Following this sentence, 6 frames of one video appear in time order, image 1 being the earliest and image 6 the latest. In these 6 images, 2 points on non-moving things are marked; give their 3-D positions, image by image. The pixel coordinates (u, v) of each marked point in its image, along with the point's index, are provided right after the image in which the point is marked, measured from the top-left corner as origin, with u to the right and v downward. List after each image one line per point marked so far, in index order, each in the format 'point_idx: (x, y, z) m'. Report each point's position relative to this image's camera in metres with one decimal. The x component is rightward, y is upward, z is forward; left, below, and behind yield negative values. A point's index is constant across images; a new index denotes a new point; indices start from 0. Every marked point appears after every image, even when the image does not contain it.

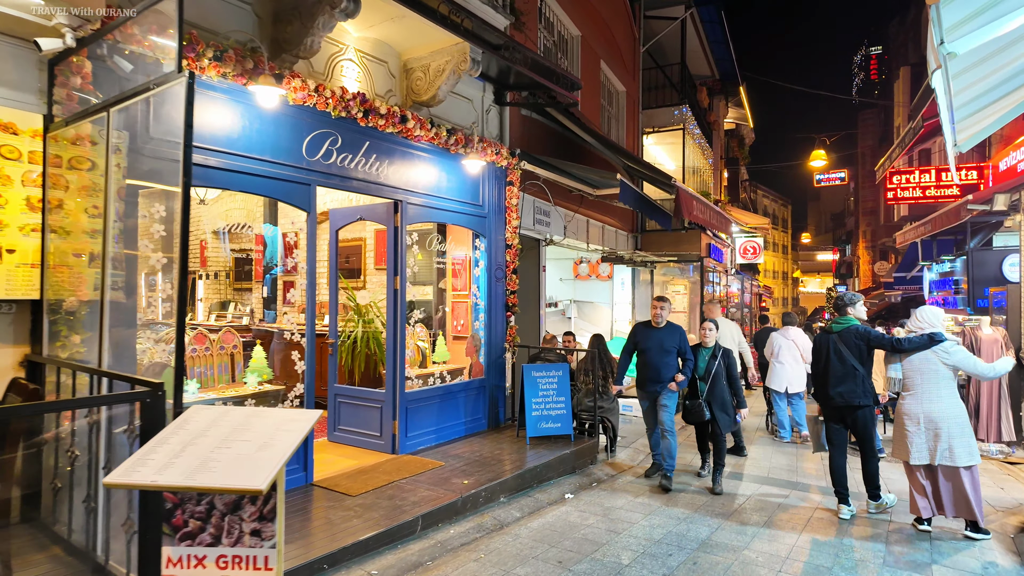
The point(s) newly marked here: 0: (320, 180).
0: (-1.6, +0.9, +5.0) m
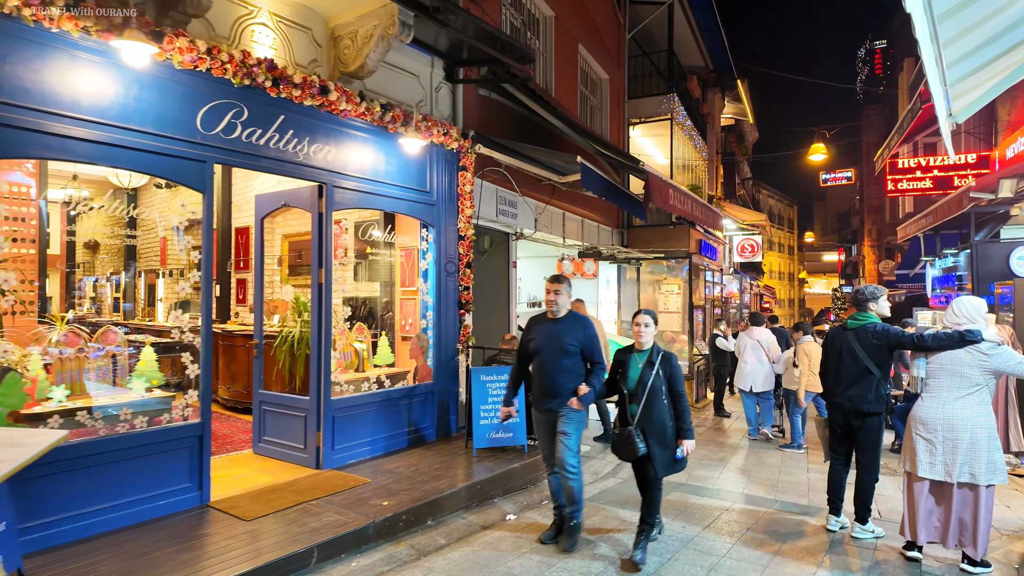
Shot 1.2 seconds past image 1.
0: (-2.2, +1.0, +4.4) m
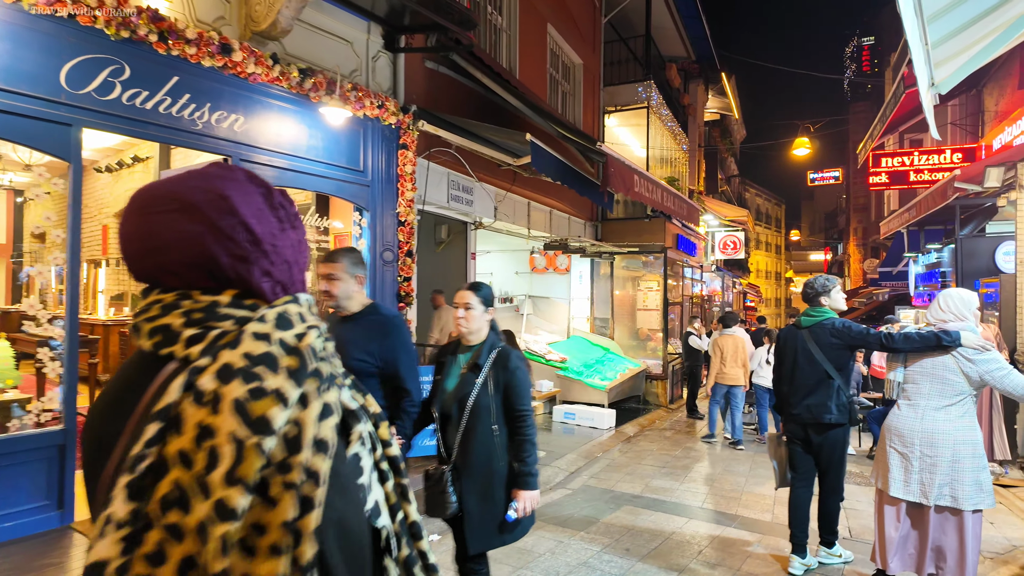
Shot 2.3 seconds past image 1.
0: (-2.7, +1.1, +3.8) m
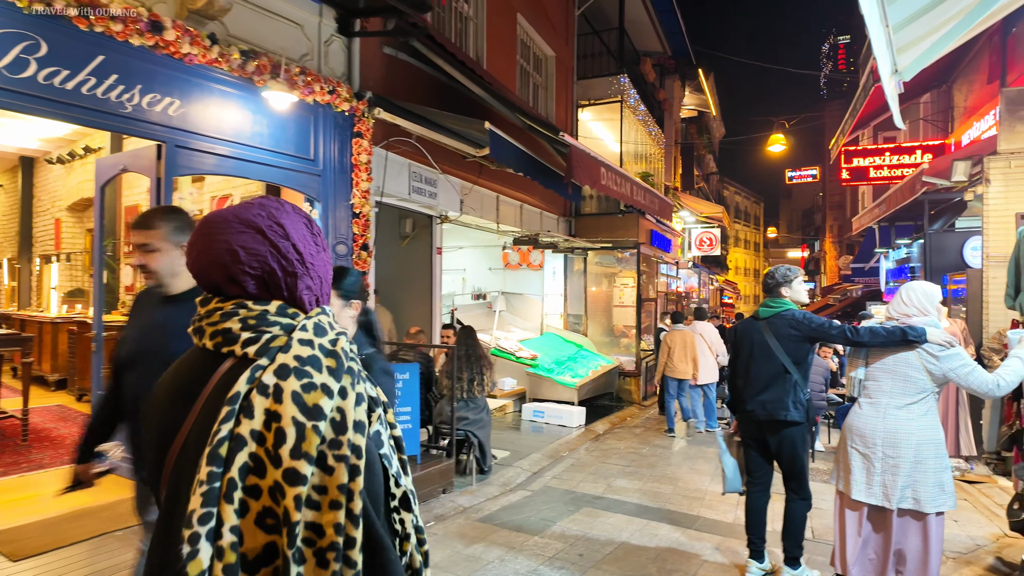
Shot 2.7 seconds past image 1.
0: (-3.0, +1.1, +3.5) m
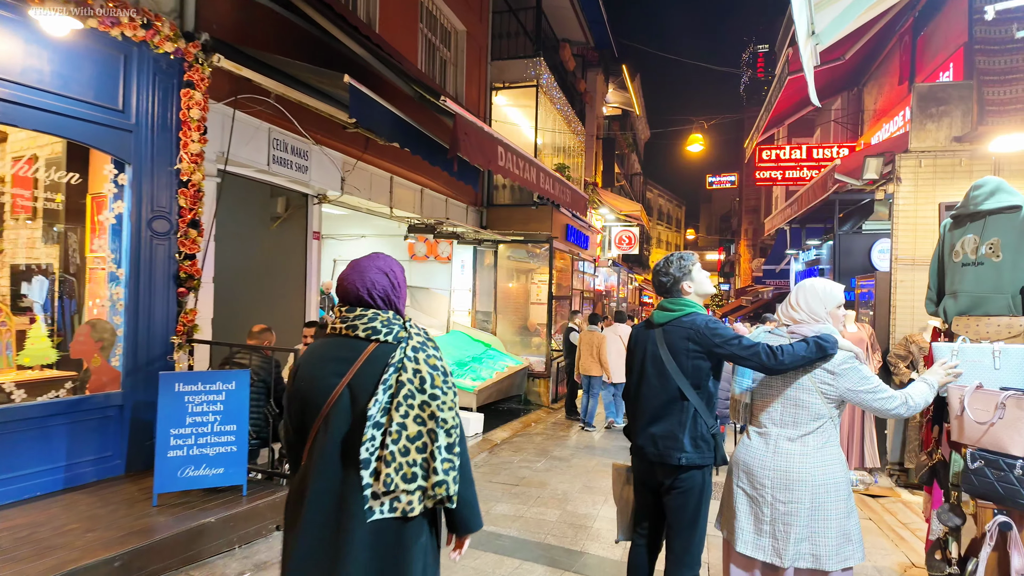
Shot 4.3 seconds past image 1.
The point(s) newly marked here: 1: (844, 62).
0: (-3.8, +1.2, +2.3) m
1: (+5.4, +3.7, +9.7) m
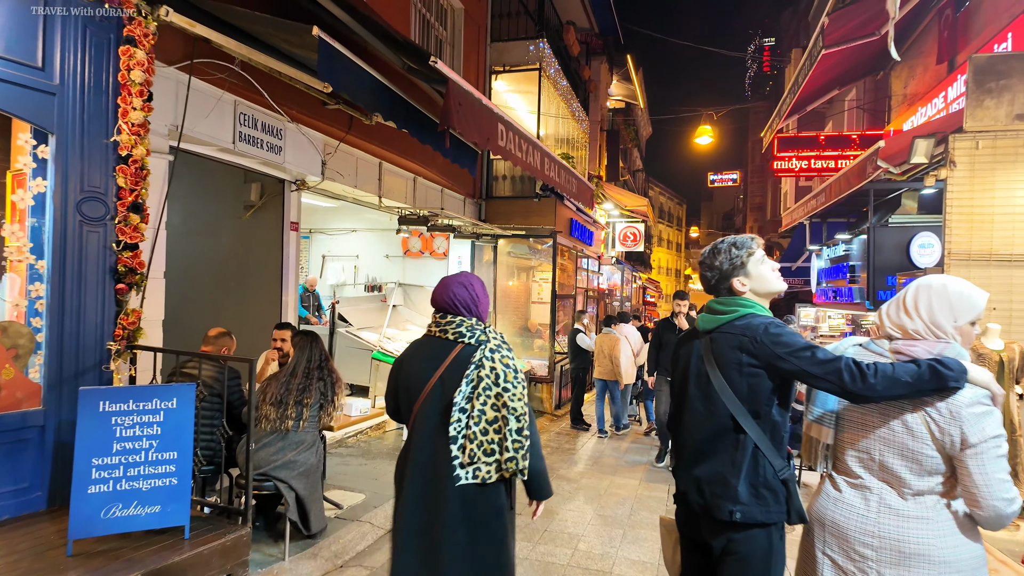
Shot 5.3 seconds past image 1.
0: (-3.7, +1.2, +1.5) m
1: (+5.5, +3.7, +8.9) m
